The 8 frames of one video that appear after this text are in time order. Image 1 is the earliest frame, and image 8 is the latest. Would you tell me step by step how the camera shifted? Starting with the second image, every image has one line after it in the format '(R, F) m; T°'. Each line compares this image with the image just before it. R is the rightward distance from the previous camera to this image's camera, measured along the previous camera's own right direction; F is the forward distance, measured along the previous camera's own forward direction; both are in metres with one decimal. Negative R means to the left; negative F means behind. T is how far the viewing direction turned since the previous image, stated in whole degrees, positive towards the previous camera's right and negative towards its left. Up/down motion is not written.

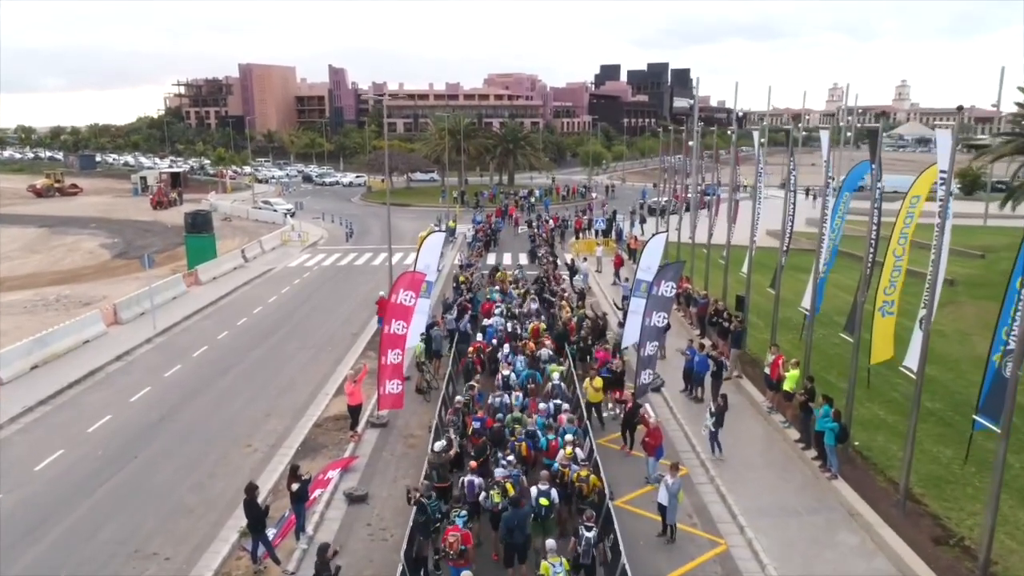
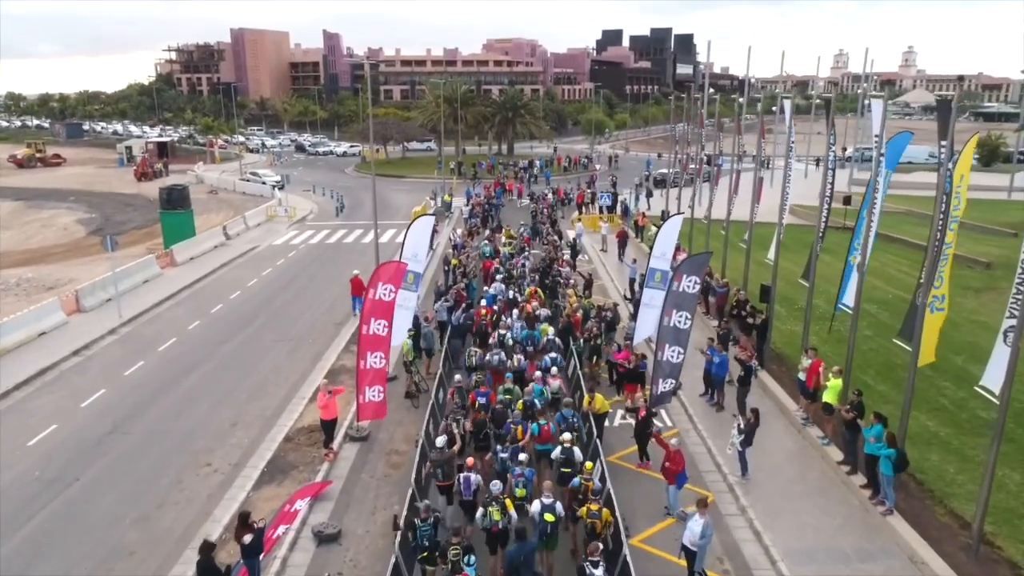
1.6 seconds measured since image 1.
(0.0, +2.3) m; 0°
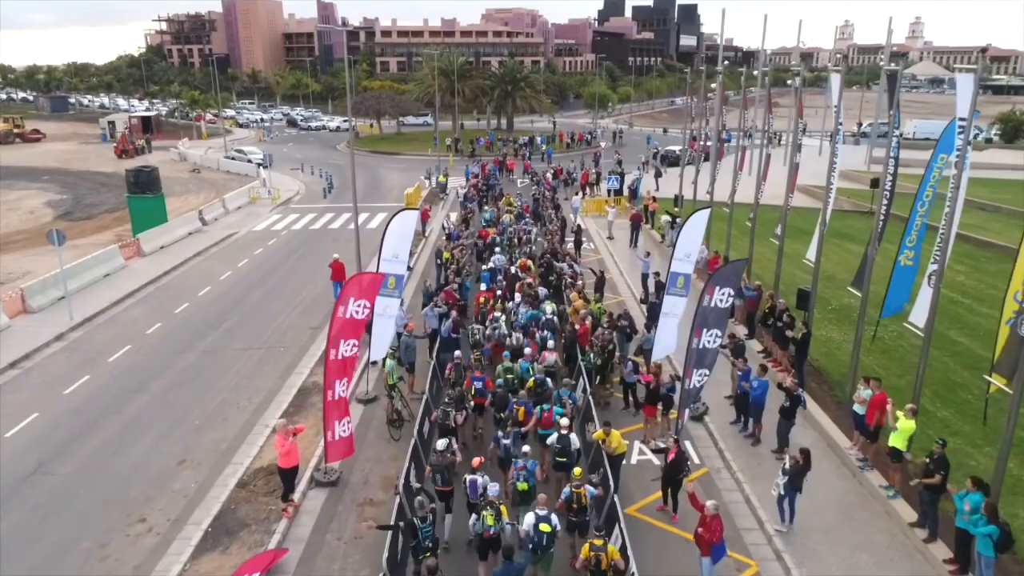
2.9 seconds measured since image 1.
(0.0, +2.7) m; 0°
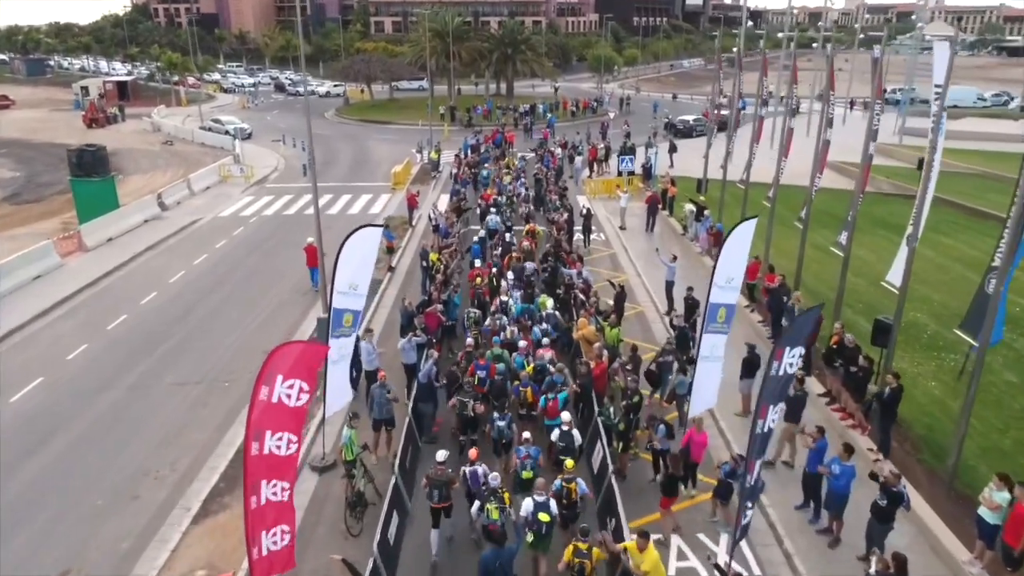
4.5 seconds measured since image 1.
(0.0, +3.8) m; 0°
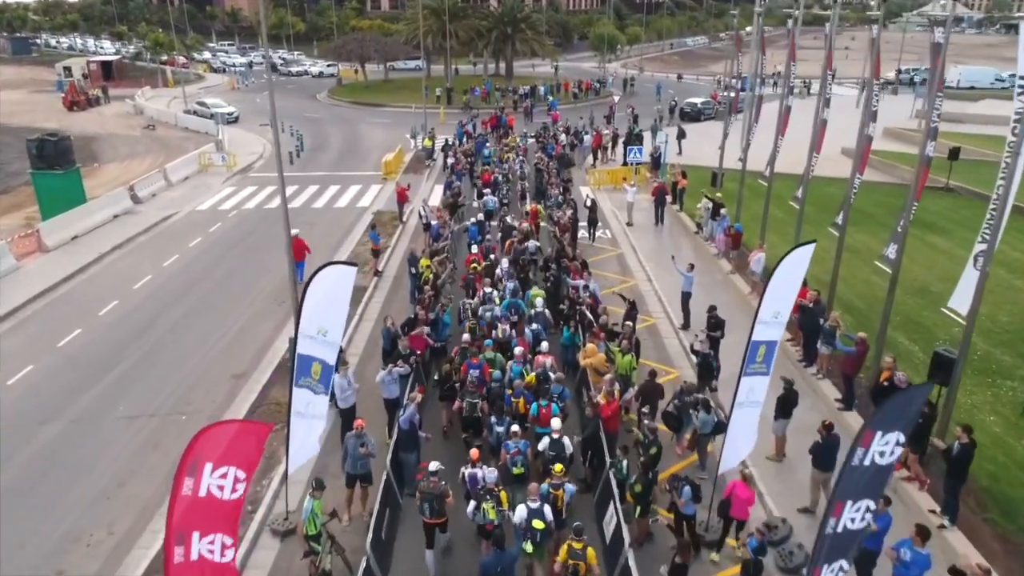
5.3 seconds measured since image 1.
(0.0, +2.0) m; 0°
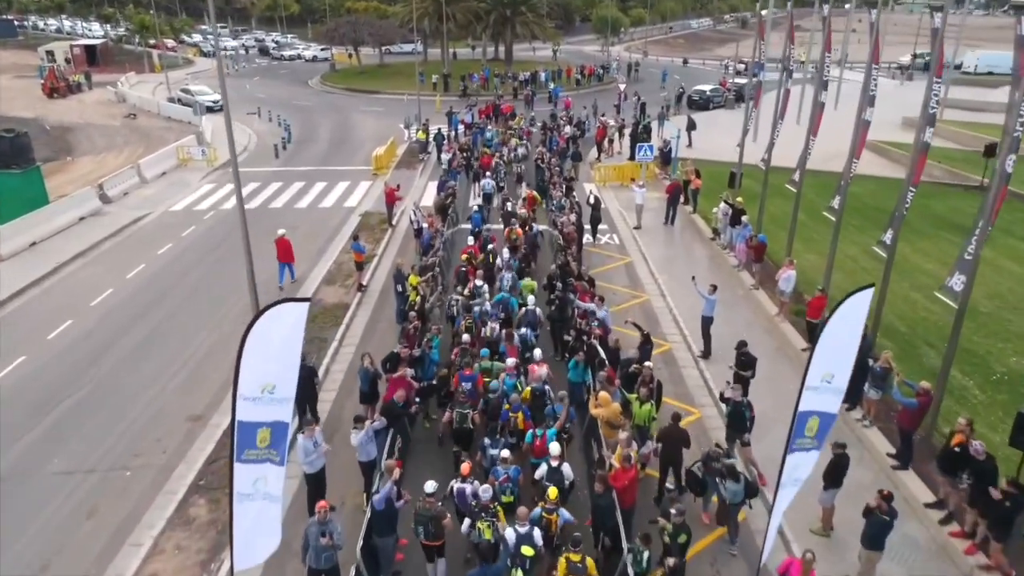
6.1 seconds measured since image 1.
(0.0, +2.0) m; 0°
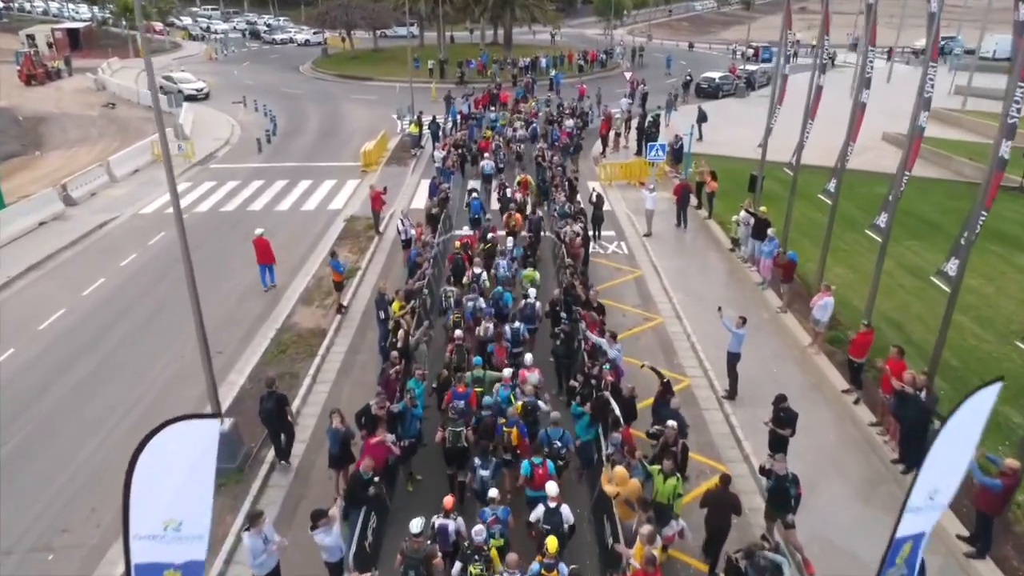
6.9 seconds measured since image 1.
(0.0, +2.0) m; 0°
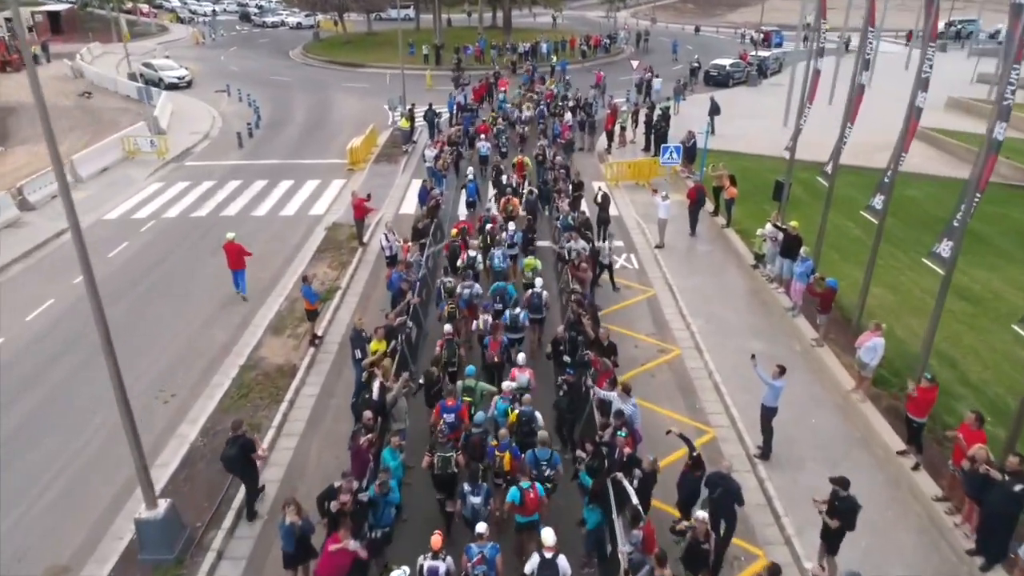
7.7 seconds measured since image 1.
(+0.1, +2.0) m; 0°
